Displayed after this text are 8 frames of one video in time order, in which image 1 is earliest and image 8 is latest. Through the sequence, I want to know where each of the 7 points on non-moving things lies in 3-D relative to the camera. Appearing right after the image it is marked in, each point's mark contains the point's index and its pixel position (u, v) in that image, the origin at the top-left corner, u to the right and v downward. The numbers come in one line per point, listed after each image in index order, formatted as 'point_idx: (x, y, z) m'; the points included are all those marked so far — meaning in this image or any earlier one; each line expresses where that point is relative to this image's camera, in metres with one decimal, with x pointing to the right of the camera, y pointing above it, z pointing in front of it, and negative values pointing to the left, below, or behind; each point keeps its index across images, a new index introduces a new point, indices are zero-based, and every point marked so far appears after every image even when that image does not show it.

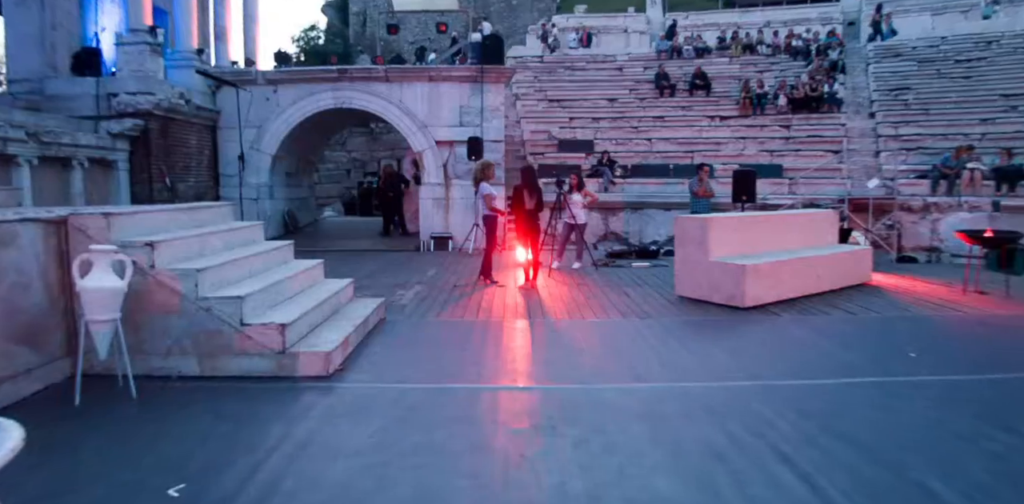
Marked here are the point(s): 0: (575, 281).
0: (+0.8, -0.4, +7.6) m
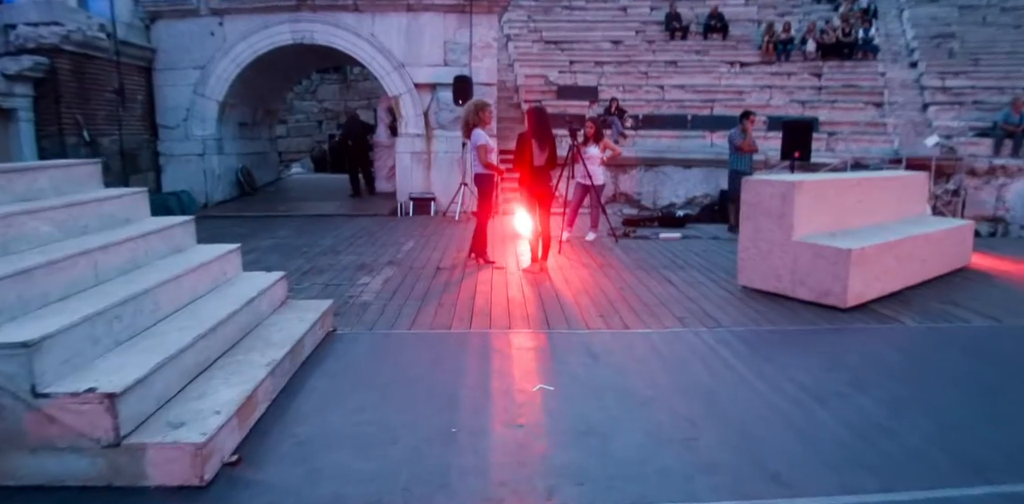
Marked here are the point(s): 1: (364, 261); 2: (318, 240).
0: (+0.8, -0.1, +5.8) m
1: (-1.5, -0.1, +5.9) m
2: (-2.4, +0.1, +7.3) m
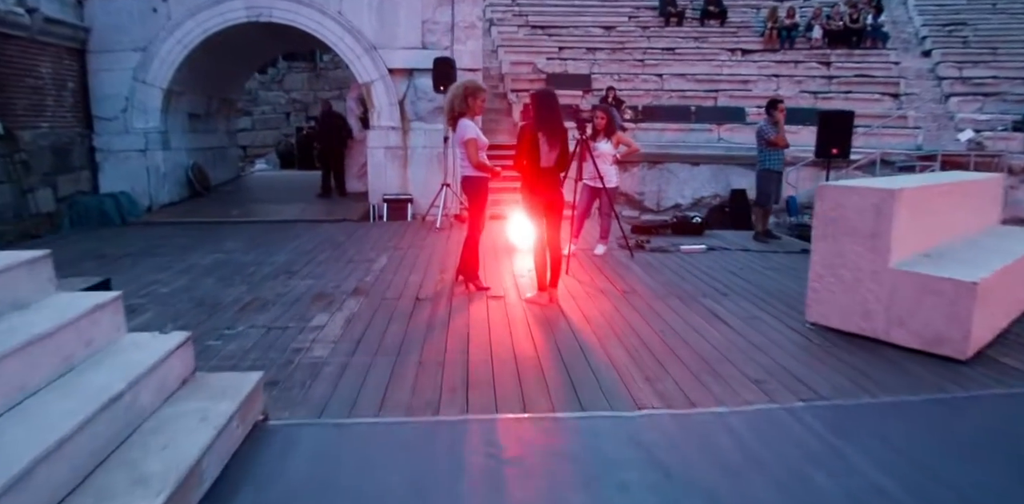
0: (+0.8, -0.3, +4.7) m
1: (-1.5, -0.3, +4.7) m
2: (-2.5, -0.1, +6.1) m
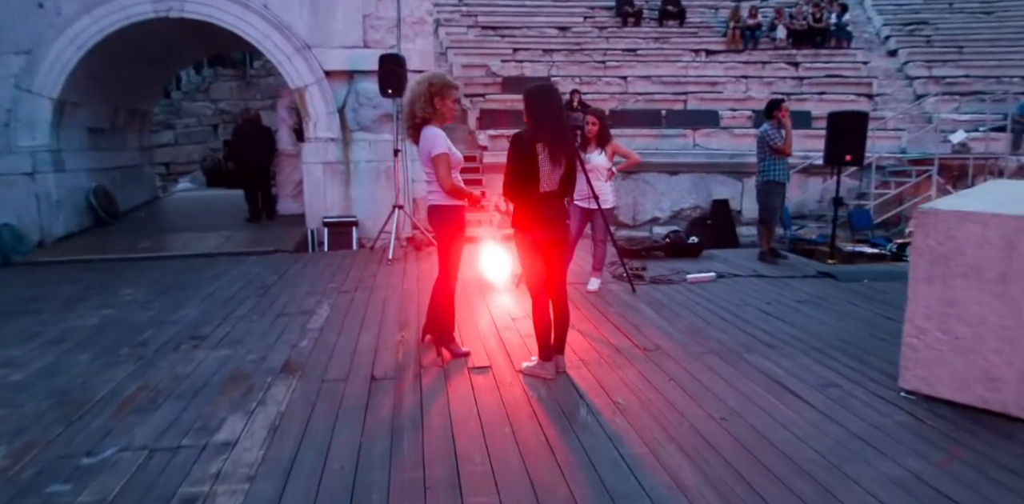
0: (+0.7, -0.6, +3.7) m
1: (-1.6, -0.6, +3.4) m
2: (-2.7, -0.5, +4.7) m
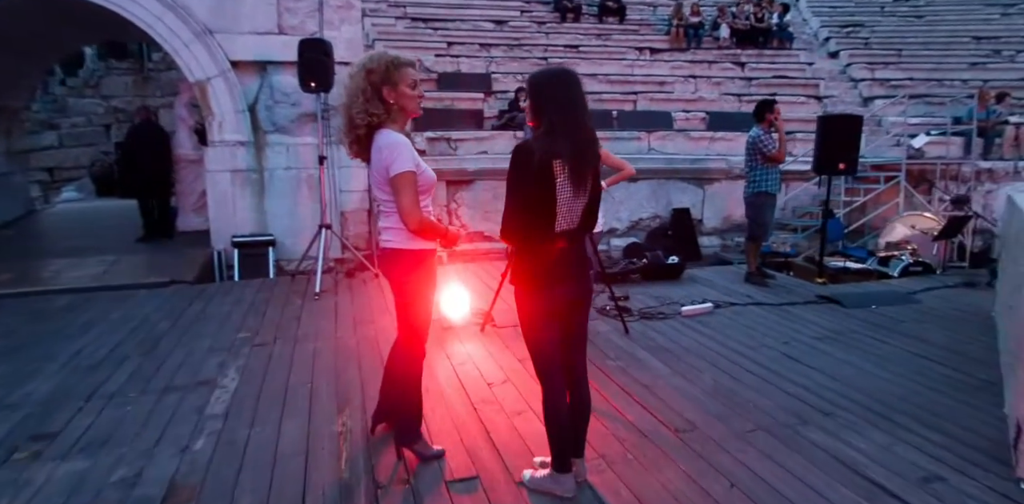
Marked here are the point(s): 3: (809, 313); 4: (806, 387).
0: (+0.6, -0.8, +2.8) m
1: (-1.6, -0.9, +2.3) m
2: (-2.9, -0.8, +3.4) m
3: (+2.3, -0.5, +4.5) m
4: (+1.6, -0.7, +3.1) m
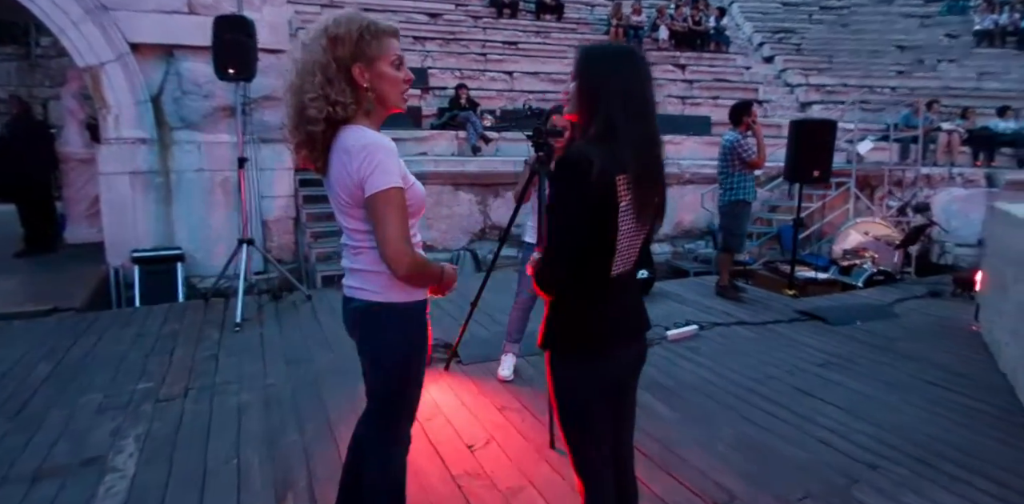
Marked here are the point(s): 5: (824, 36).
0: (+0.6, -0.9, +2.3) m
1: (-1.6, -1.1, +1.5) m
2: (-3.0, -0.9, +2.4) m
3: (+2.0, -0.6, +4.2) m
4: (+1.5, -0.8, +2.7) m
5: (+6.9, +4.8, +12.9) m
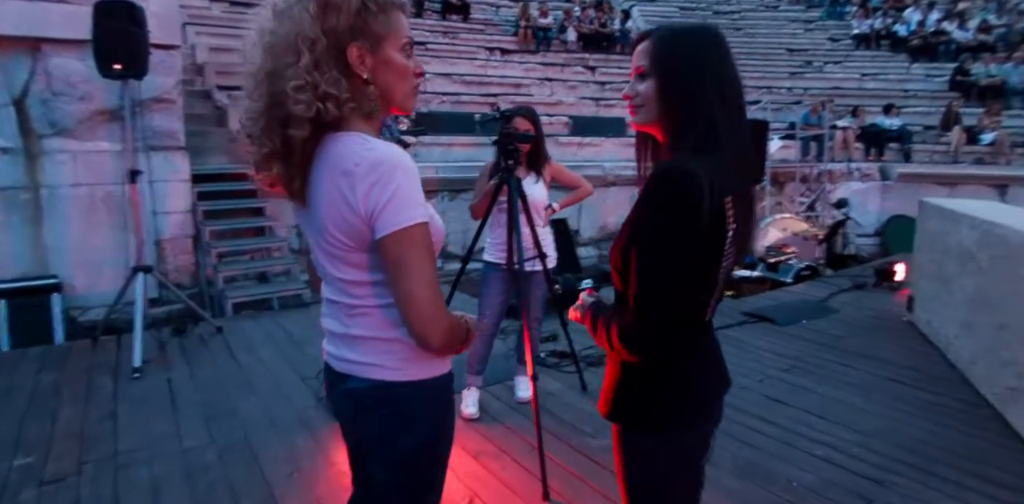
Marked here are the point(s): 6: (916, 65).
0: (+0.6, -1.0, +2.0) m
1: (-1.4, -1.2, +0.9) m
2: (-2.9, -1.2, +1.6) m
3: (+1.7, -0.6, +4.1) m
4: (+1.4, -0.9, +2.6) m
5: (+4.9, +4.9, +13.6) m
6: (+8.9, +4.1, +12.8) m
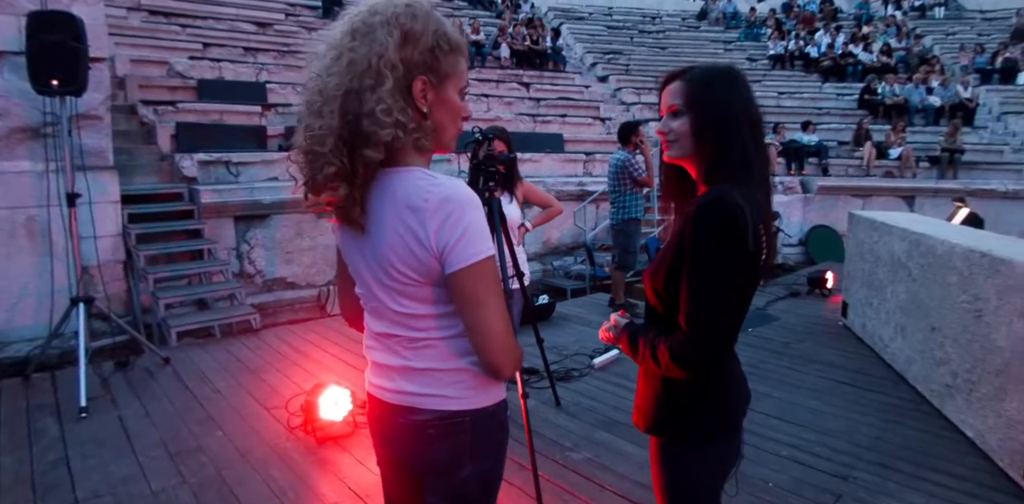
0: (+0.6, -1.0, +2.1) m
1: (-1.2, -1.3, +0.8) m
2: (-2.8, -1.3, +1.3) m
3: (+1.5, -0.7, +4.4) m
4: (+1.4, -0.9, +2.8) m
5: (+3.4, +4.7, +14.2) m
6: (+7.5, +4.0, +13.9) m
